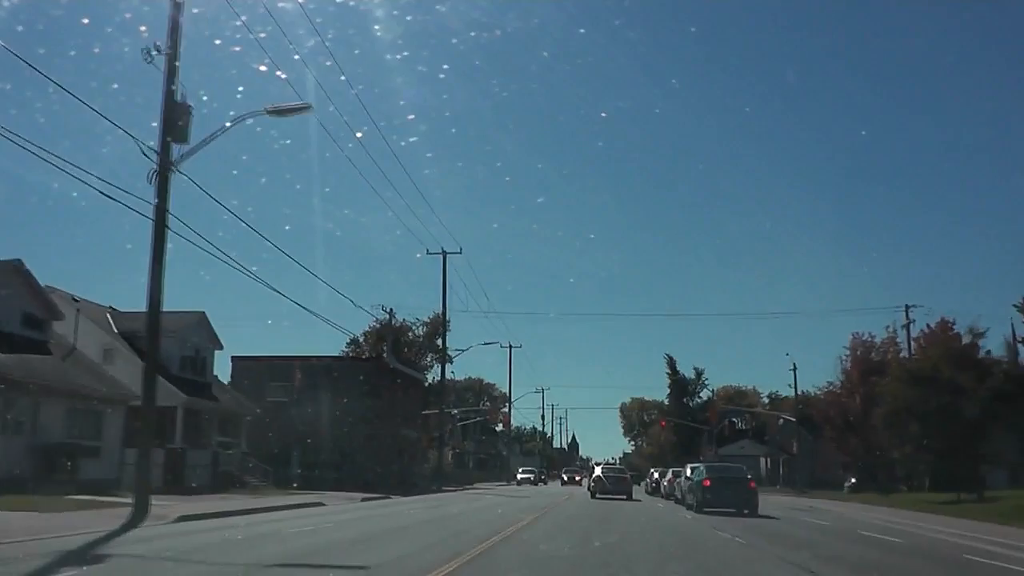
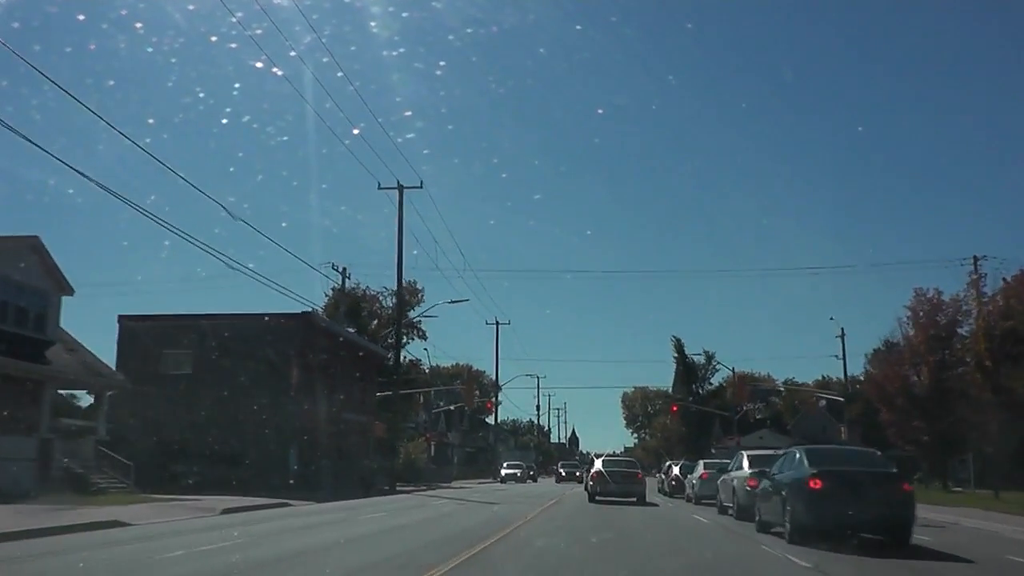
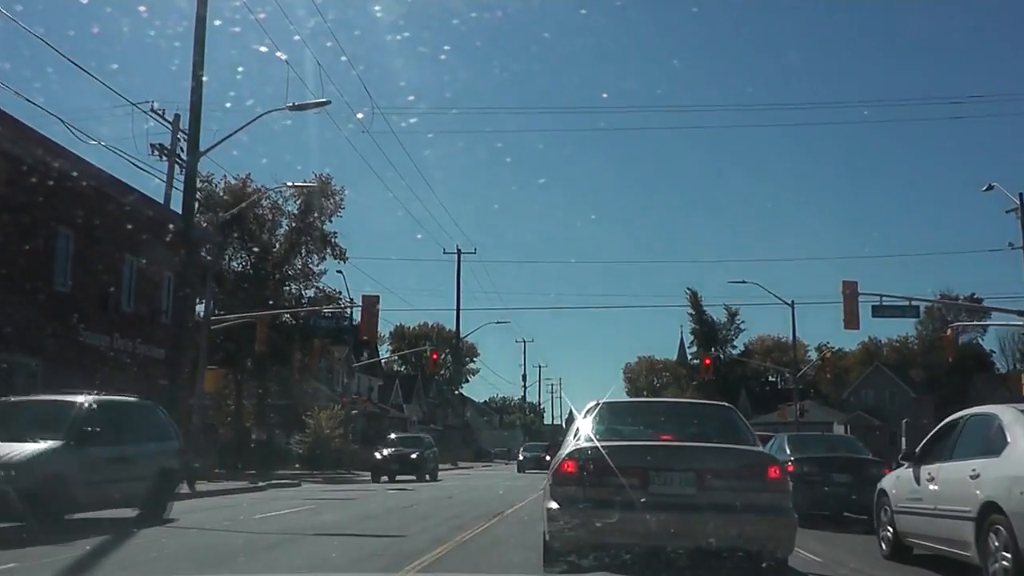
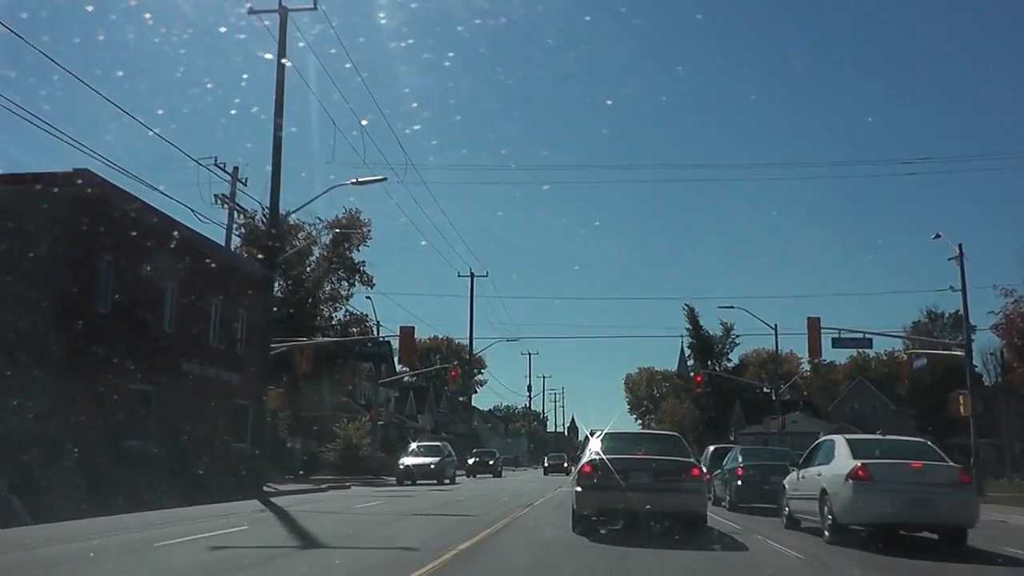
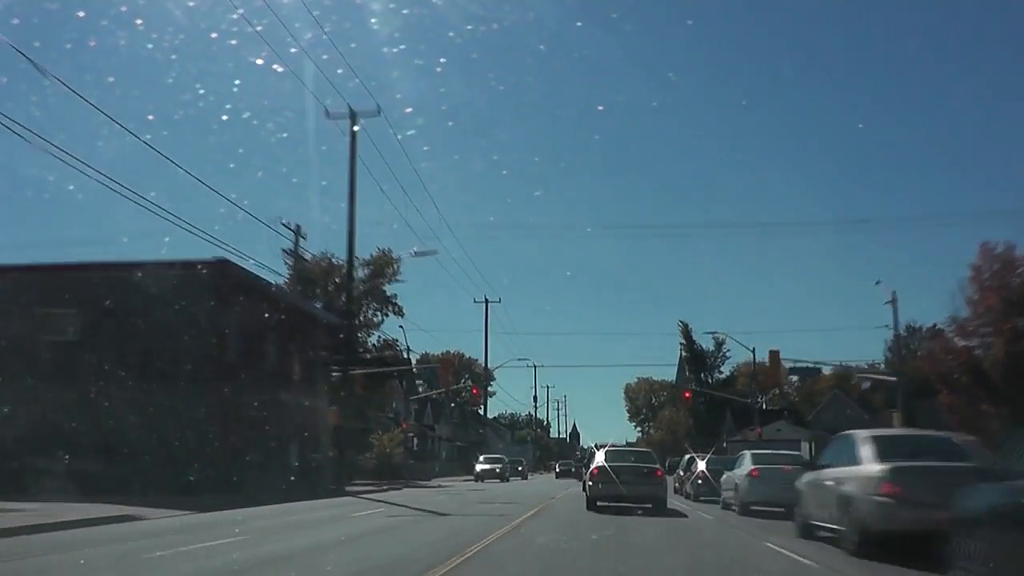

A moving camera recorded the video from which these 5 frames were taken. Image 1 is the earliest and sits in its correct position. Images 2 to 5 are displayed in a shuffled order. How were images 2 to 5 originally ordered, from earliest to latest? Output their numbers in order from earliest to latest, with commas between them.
2, 5, 4, 3
